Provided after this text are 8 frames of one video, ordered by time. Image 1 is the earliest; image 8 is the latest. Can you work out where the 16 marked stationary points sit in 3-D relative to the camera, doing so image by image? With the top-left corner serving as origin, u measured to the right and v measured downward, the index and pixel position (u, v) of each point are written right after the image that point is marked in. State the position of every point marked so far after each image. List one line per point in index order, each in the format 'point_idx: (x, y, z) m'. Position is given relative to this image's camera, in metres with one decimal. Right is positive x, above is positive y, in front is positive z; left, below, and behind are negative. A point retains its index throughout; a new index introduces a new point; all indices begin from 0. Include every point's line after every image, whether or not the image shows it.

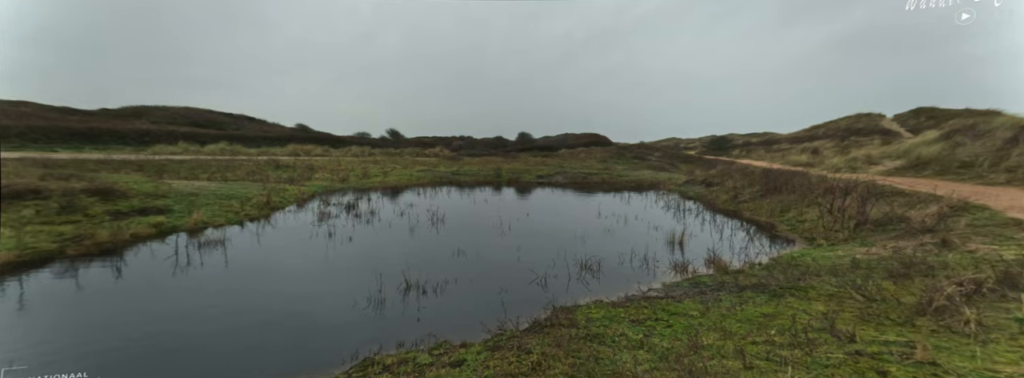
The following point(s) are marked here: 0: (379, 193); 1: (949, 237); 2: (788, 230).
0: (-3.0, -0.7, +10.4) m
1: (+4.3, -0.5, +4.3) m
2: (+4.5, -0.6, +6.6) m
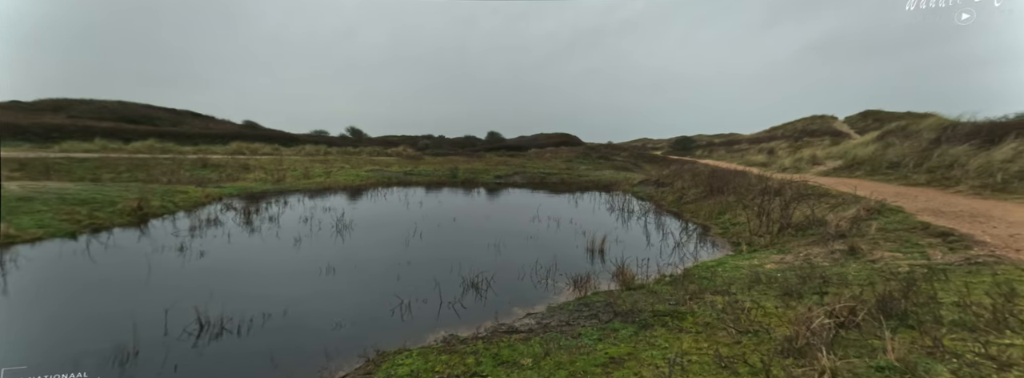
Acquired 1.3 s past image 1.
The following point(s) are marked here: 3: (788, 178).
0: (-4.3, -0.8, +9.8) m
1: (+3.4, -0.5, +4.2) m
2: (+3.4, -0.6, +6.6) m
3: (+6.3, -0.6, +9.7) m
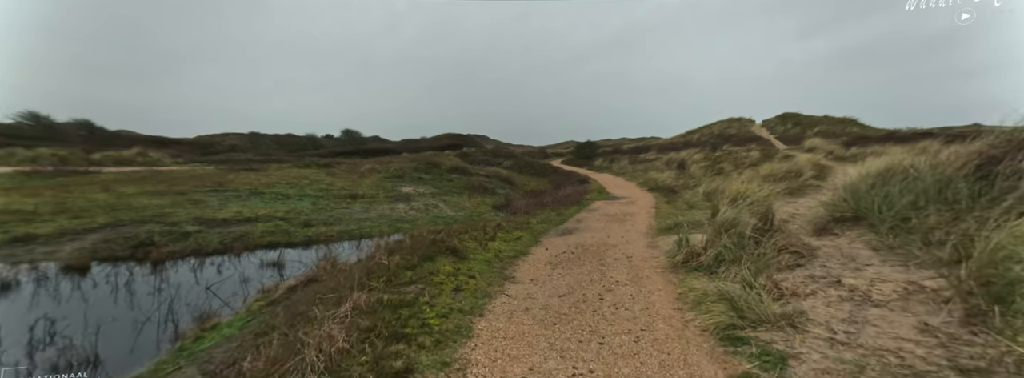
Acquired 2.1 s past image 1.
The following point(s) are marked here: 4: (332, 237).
0: (-7.6, -1.6, +12.2) m
1: (+0.1, -1.2, +6.7) m
2: (+0.1, -1.3, +9.0) m
3: (+3.0, -1.2, +12.1) m
4: (-6.0, -1.6, +14.6) m
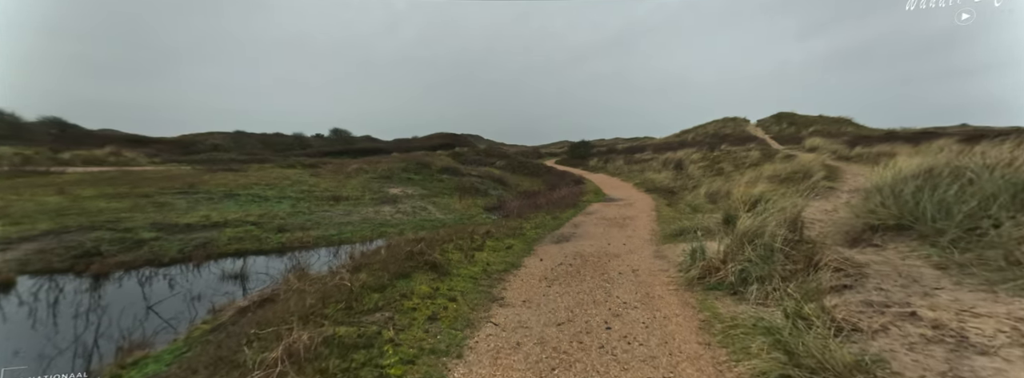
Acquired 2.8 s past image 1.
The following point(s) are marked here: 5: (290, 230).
0: (-7.8, -1.6, +11.0) m
1: (0.0, -1.3, +5.6) m
2: (-0.1, -1.3, +7.9) m
3: (+2.8, -1.3, +11.1) m
4: (-6.3, -1.7, +13.5) m
5: (-7.2, -1.3, +14.1) m
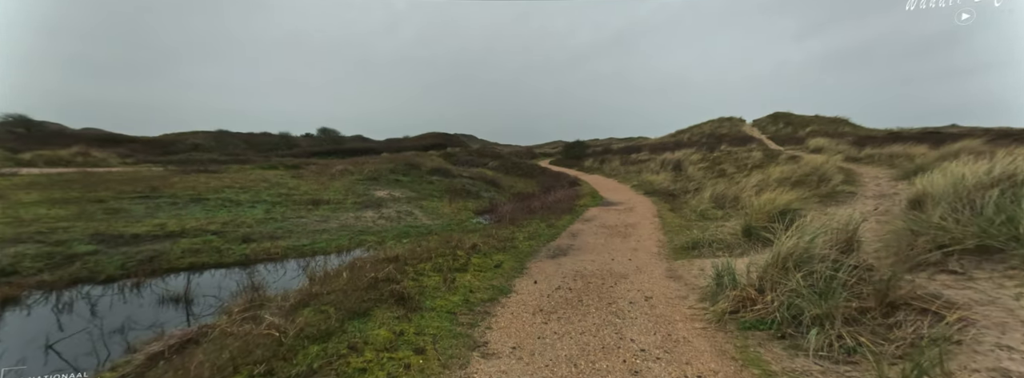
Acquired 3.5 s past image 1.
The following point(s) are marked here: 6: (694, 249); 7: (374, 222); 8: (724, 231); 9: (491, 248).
0: (-8.1, -1.8, +9.6) m
1: (-0.2, -1.4, +4.3) m
2: (-0.3, -1.5, +6.6) m
3: (+2.6, -1.4, +9.9) m
4: (-6.6, -1.8, +12.1) m
5: (-7.5, -1.5, +12.7) m
6: (+3.9, -1.3, +9.2) m
7: (-5.5, -1.3, +17.3) m
8: (+4.9, -1.0, +10.0) m
9: (-0.5, -1.3, +9.4) m
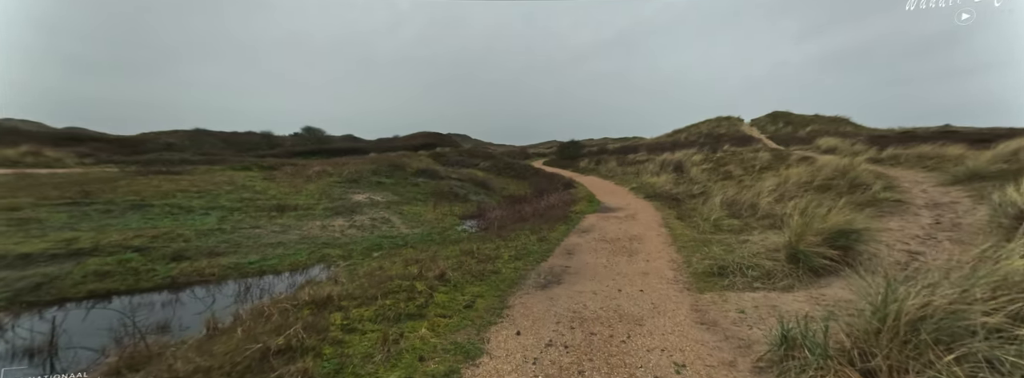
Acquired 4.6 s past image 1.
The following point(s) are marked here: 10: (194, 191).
0: (-8.4, -2.0, +7.5) m
1: (-0.5, -1.6, +2.3) m
2: (-0.6, -1.7, +4.7) m
3: (+2.2, -1.6, +7.9) m
4: (-6.9, -2.0, +10.0) m
5: (-7.9, -1.7, +10.6) m
6: (+3.5, -1.5, +7.3) m
7: (-6.0, -1.5, +15.2) m
8: (+4.6, -1.2, +8.1) m
9: (-0.8, -1.5, +7.4) m
10: (-13.7, -0.1, +18.5) m
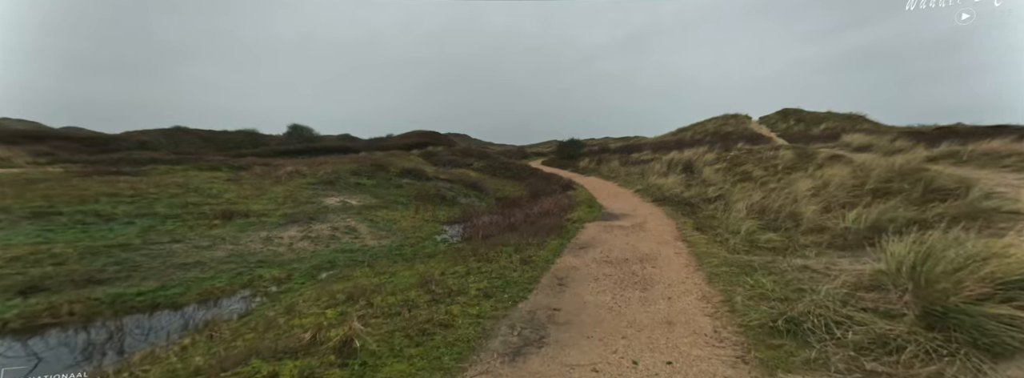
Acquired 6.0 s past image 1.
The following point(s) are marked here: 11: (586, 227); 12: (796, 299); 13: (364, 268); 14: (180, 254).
0: (-8.9, -2.1, +4.8) m
1: (-1.0, -1.7, -0.4) m
2: (-1.1, -1.8, +2.0) m
3: (+1.7, -1.7, +5.2) m
4: (-7.4, -2.2, +7.4) m
5: (-8.4, -1.8, +8.0) m
6: (+3.0, -1.6, +4.6) m
7: (-6.5, -1.7, +12.6) m
8: (+4.1, -1.3, +5.4) m
9: (-1.3, -1.6, +4.7) m
10: (-14.1, -0.2, +15.9) m
11: (+2.2, -1.1, +13.1) m
12: (+3.8, -1.4, +5.8) m
13: (-3.8, -2.0, +11.3) m
14: (-8.0, -1.6, +10.5) m
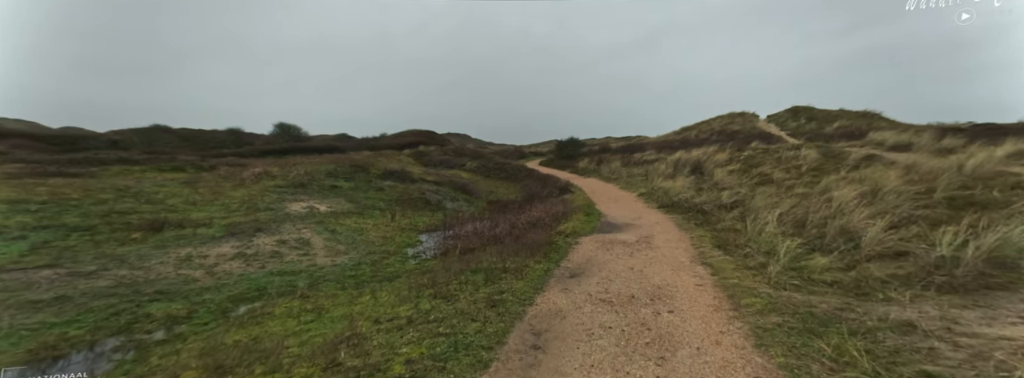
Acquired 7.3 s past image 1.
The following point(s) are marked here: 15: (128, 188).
0: (-9.5, -2.3, +2.4) m
1: (-1.5, -1.9, -2.8) m
2: (-1.6, -2.0, -0.5) m
3: (+1.2, -1.9, +2.8) m
4: (-8.0, -2.3, +4.9) m
5: (-8.9, -2.0, +5.5) m
6: (+2.4, -1.8, +2.1) m
7: (-7.0, -1.8, +10.1) m
8: (+3.5, -1.5, +2.9) m
9: (-1.9, -1.8, +2.2) m
10: (-14.7, -0.4, +13.4) m
11: (+1.7, -1.3, +10.7) m
12: (+3.2, -1.6, +3.3) m
13: (-4.4, -2.2, +8.8) m
14: (-8.6, -1.8, +8.0) m
15: (-16.0, +0.1, +18.3) m
